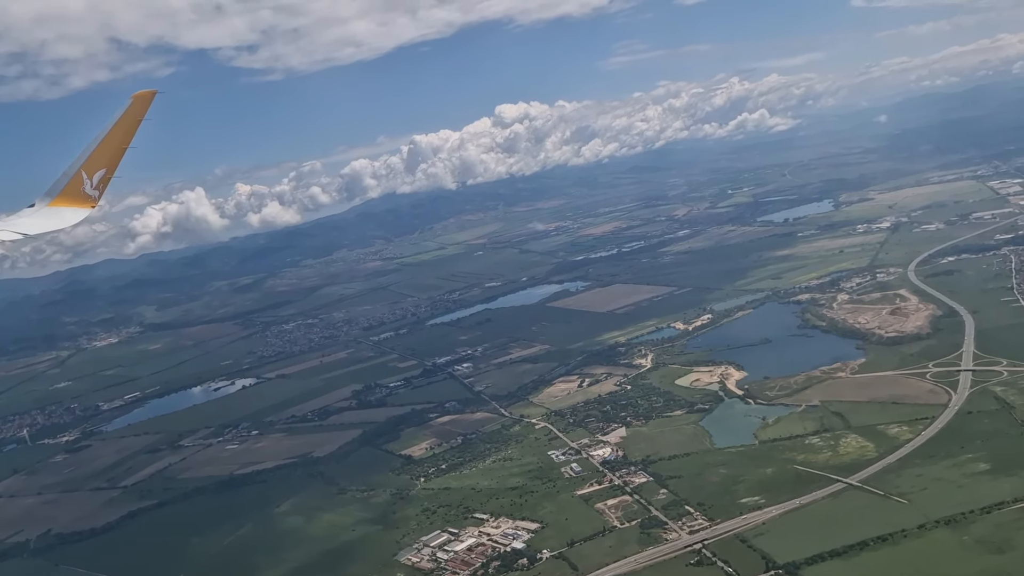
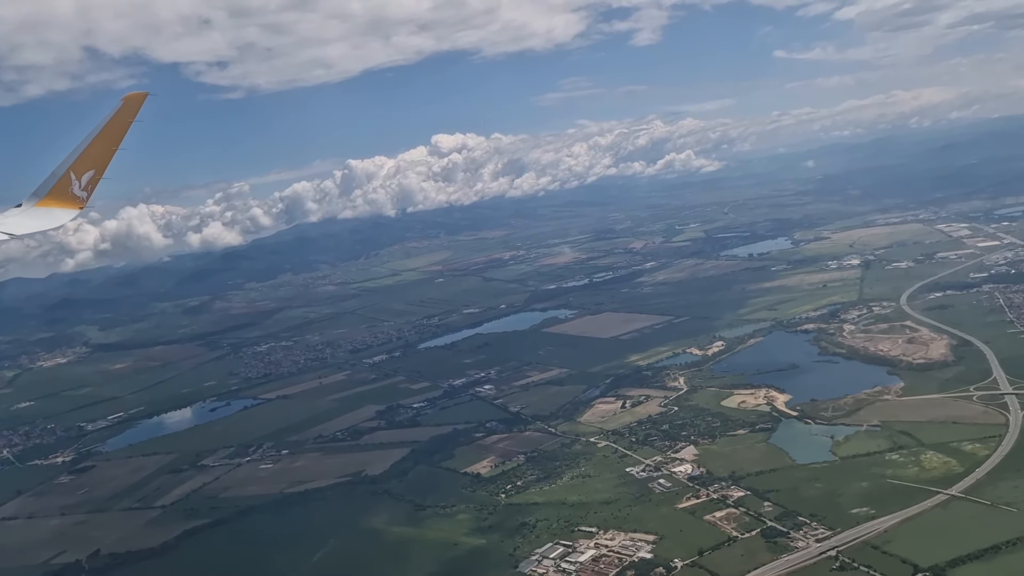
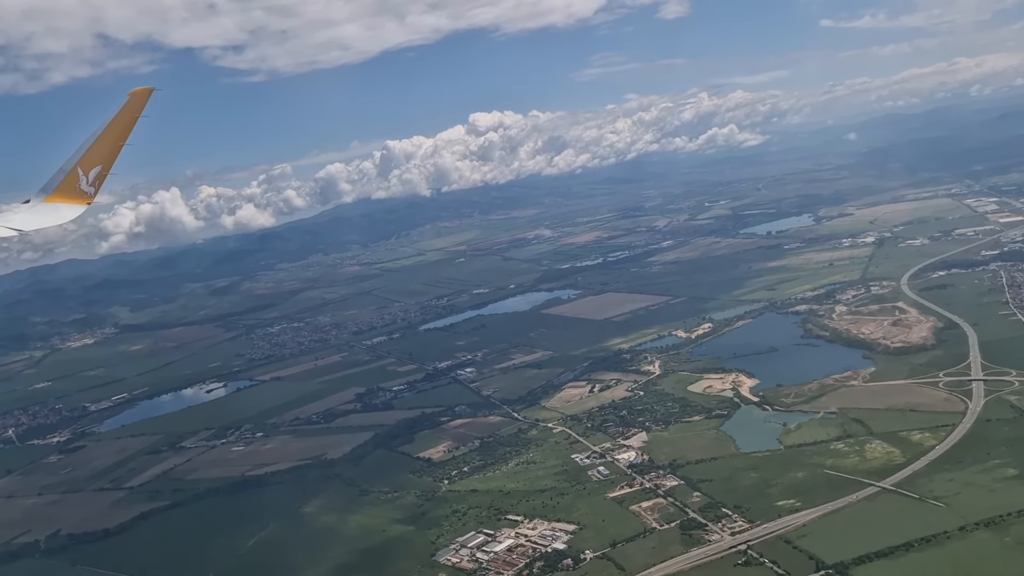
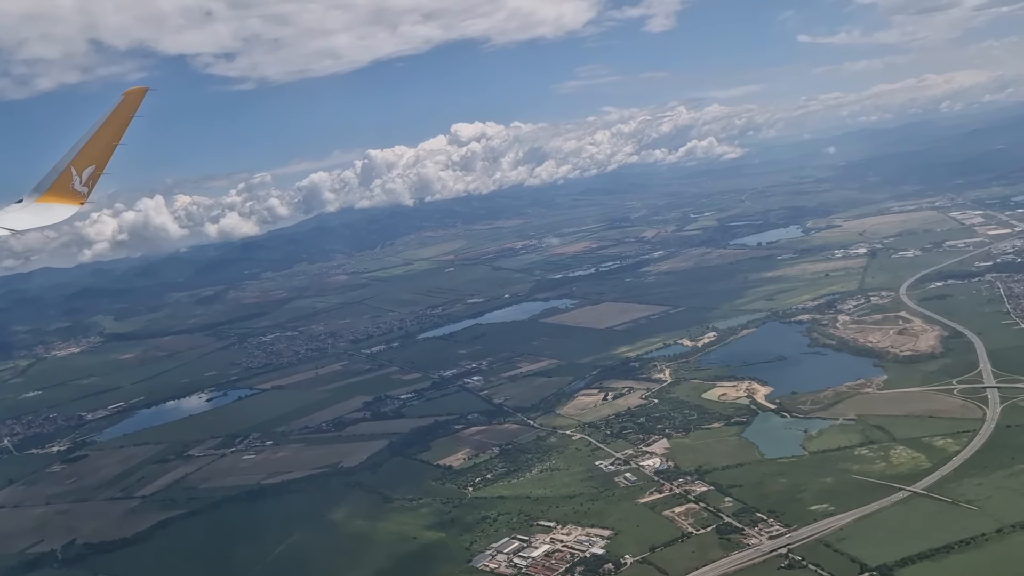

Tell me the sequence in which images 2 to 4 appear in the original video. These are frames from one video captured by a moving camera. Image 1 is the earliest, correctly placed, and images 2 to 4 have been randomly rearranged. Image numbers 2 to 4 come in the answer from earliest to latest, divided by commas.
3, 4, 2
